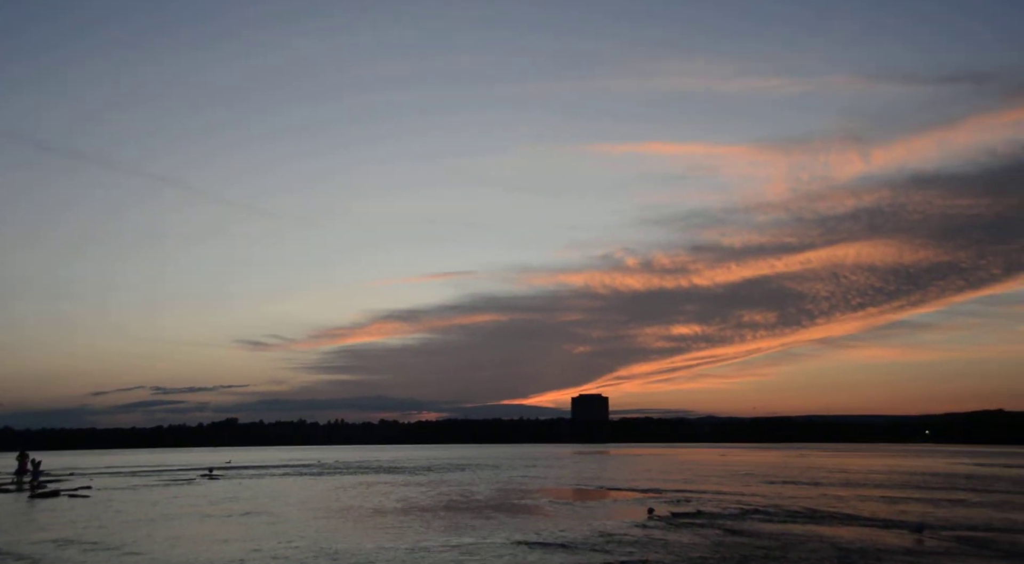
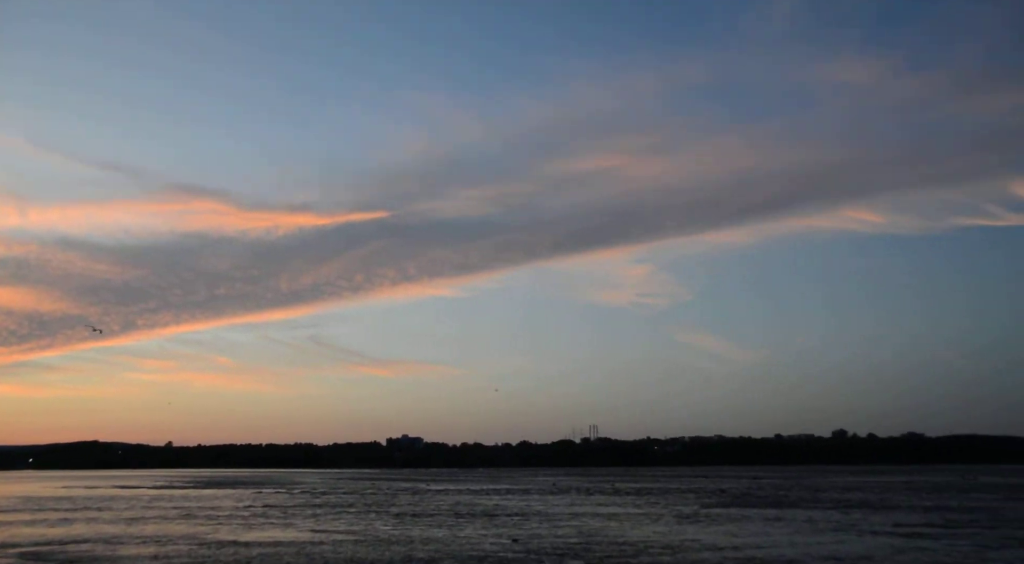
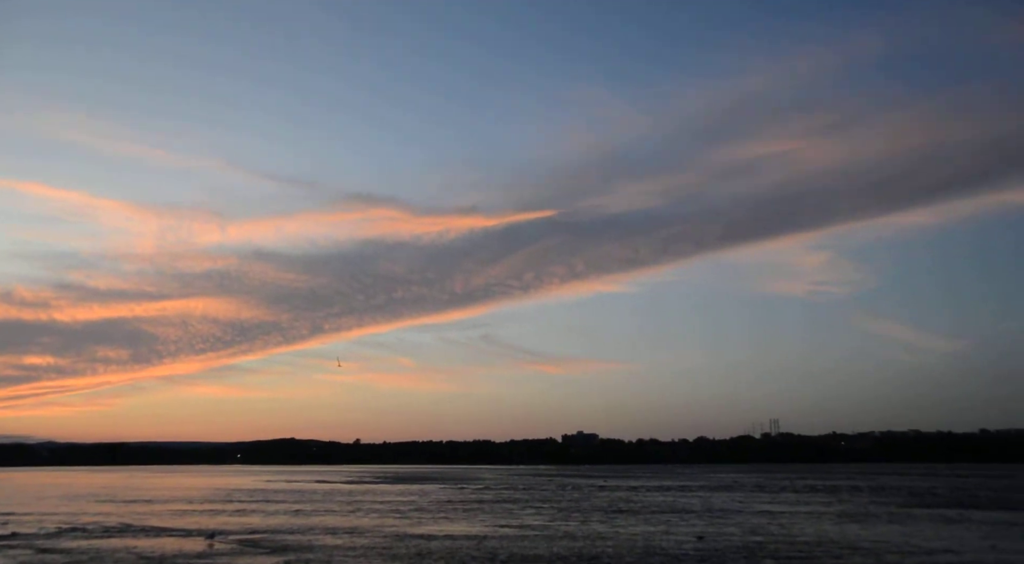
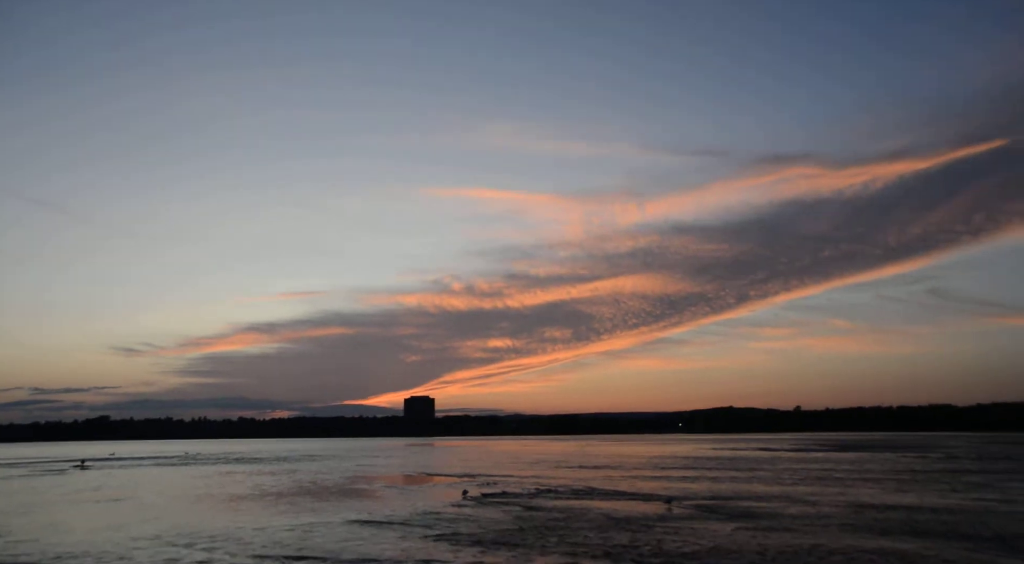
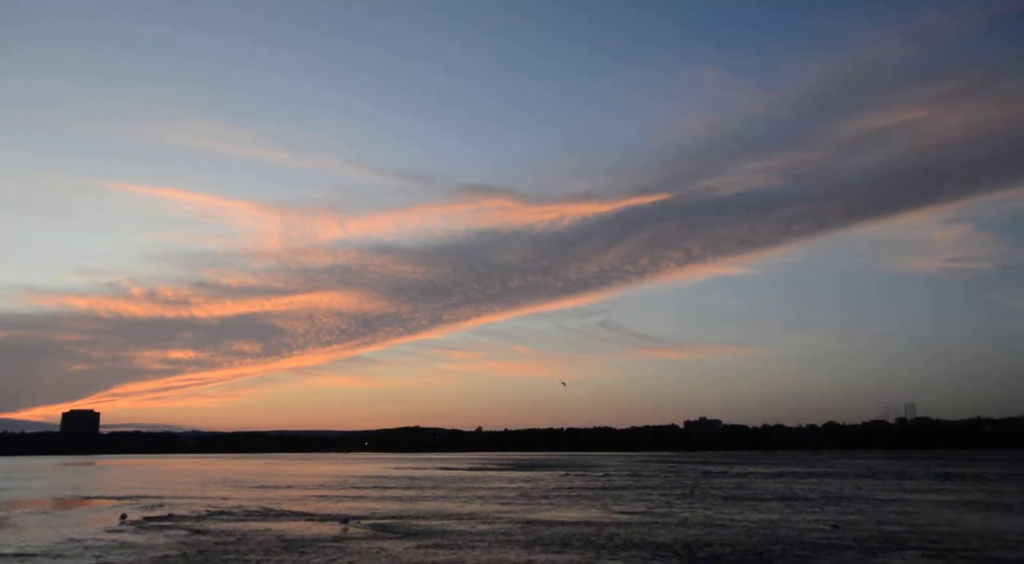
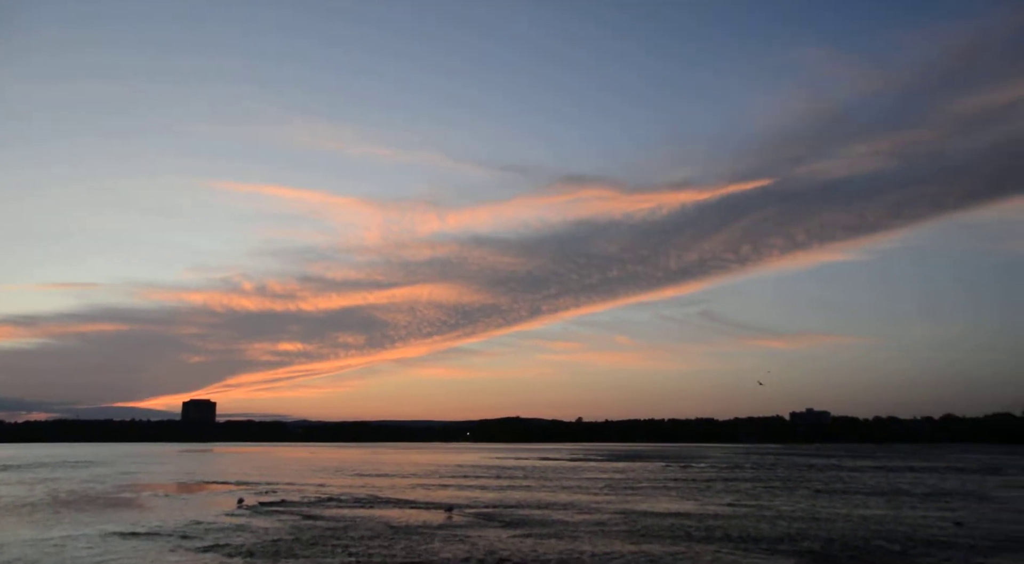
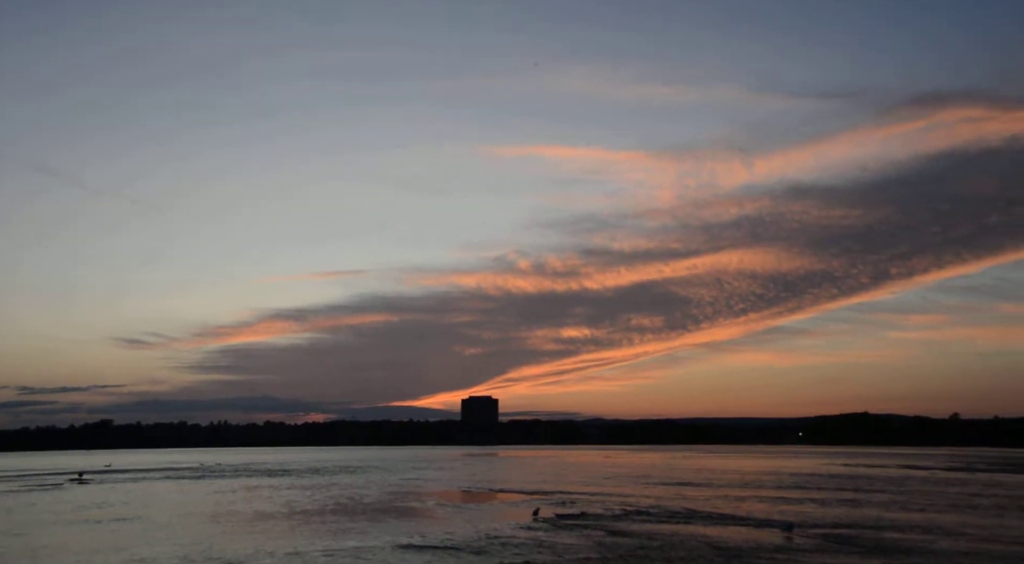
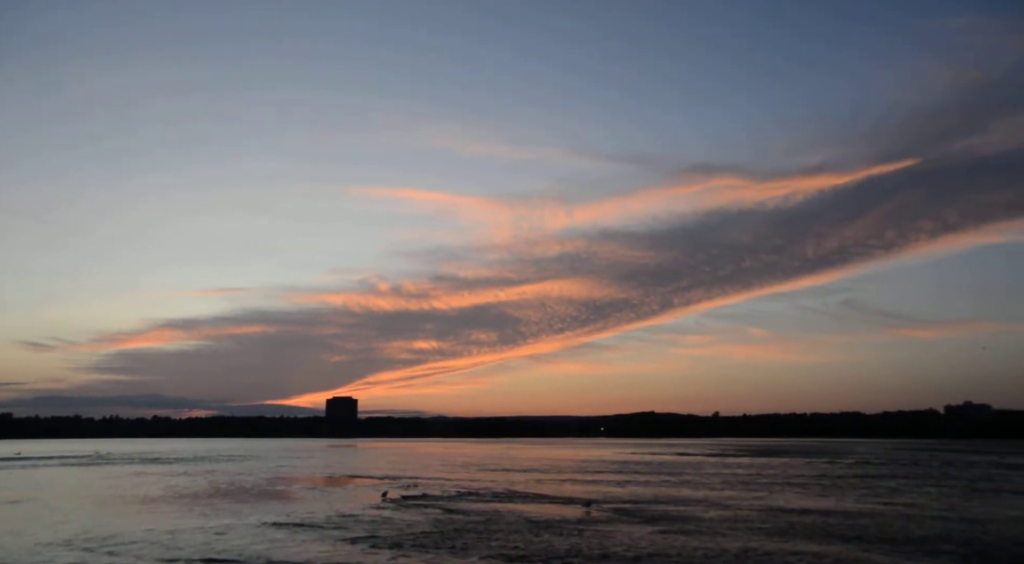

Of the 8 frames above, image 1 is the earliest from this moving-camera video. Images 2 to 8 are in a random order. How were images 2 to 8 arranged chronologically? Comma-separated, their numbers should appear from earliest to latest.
7, 4, 8, 6, 5, 3, 2
